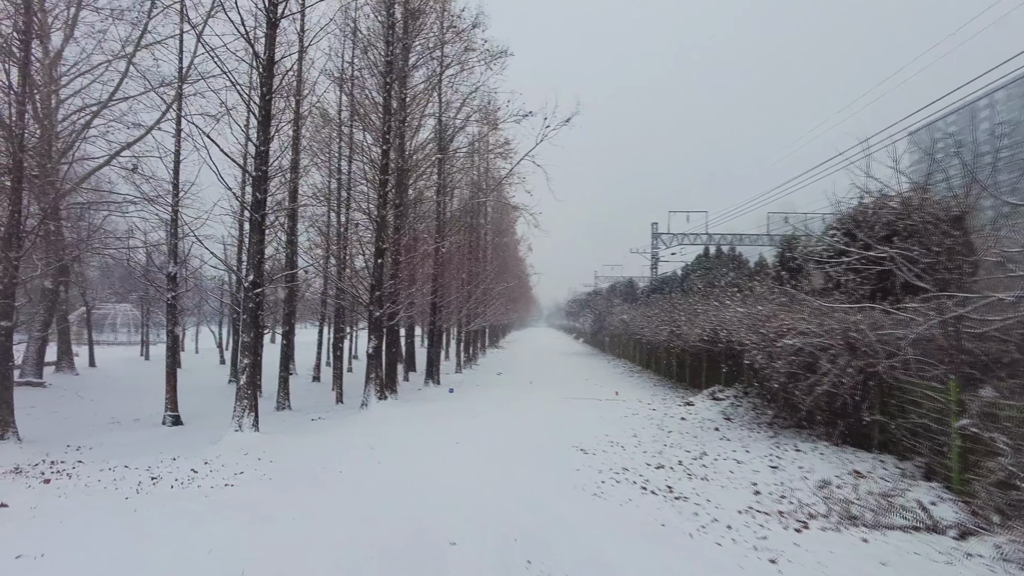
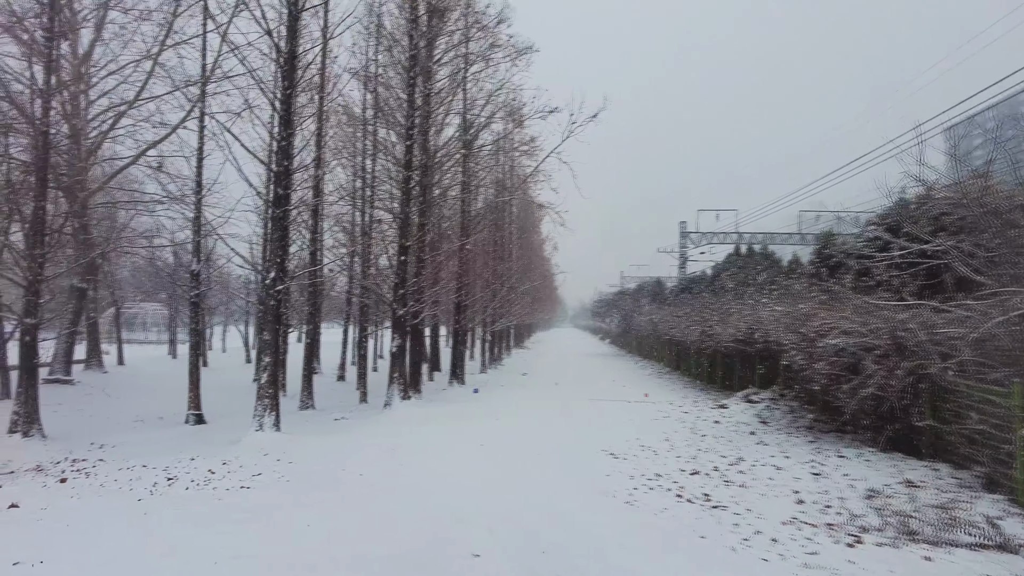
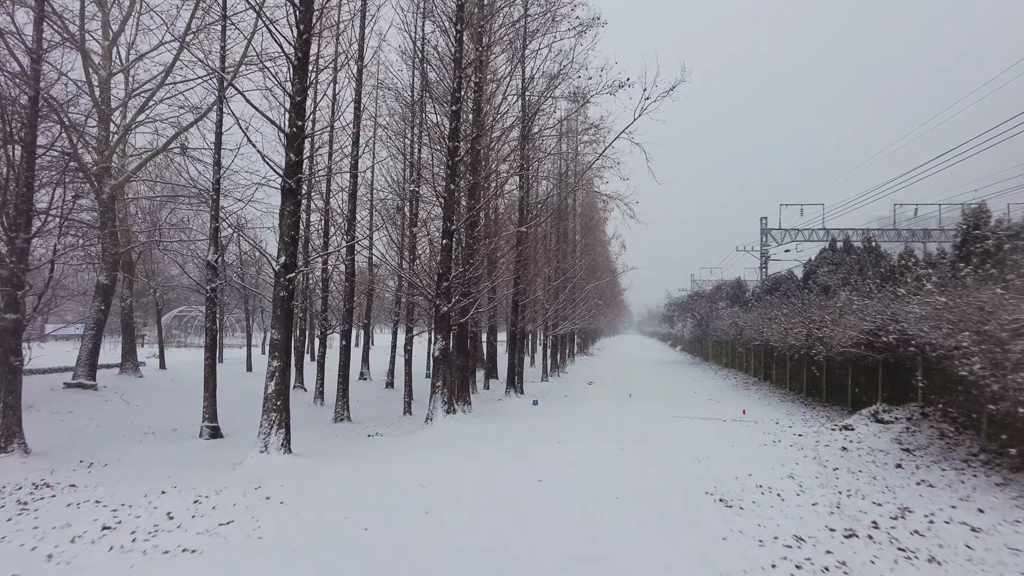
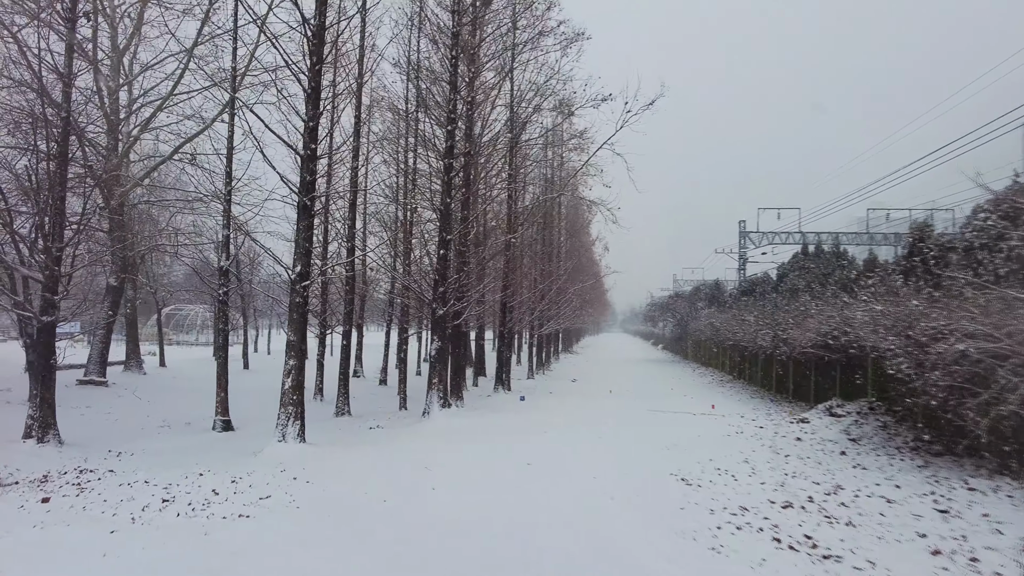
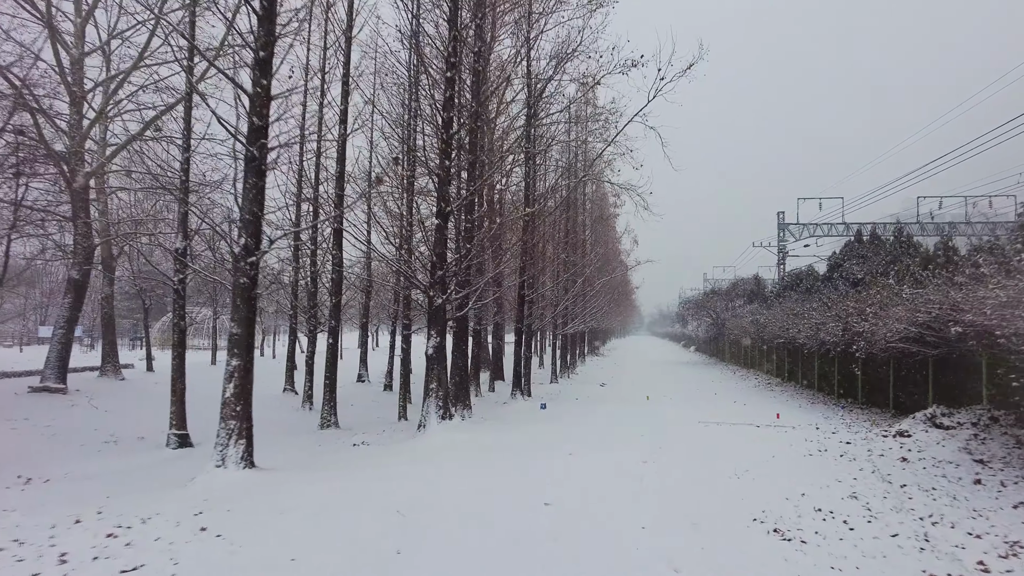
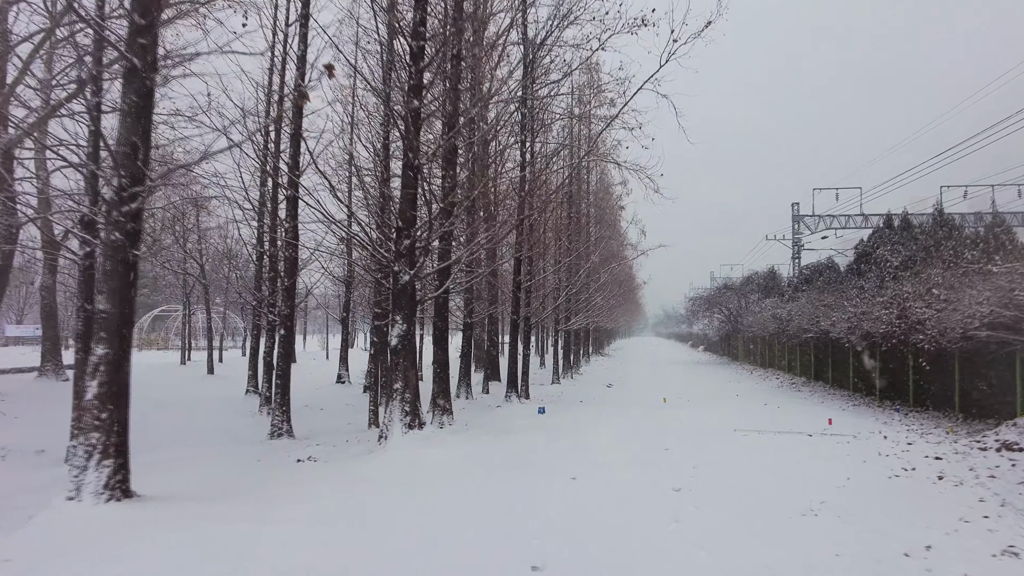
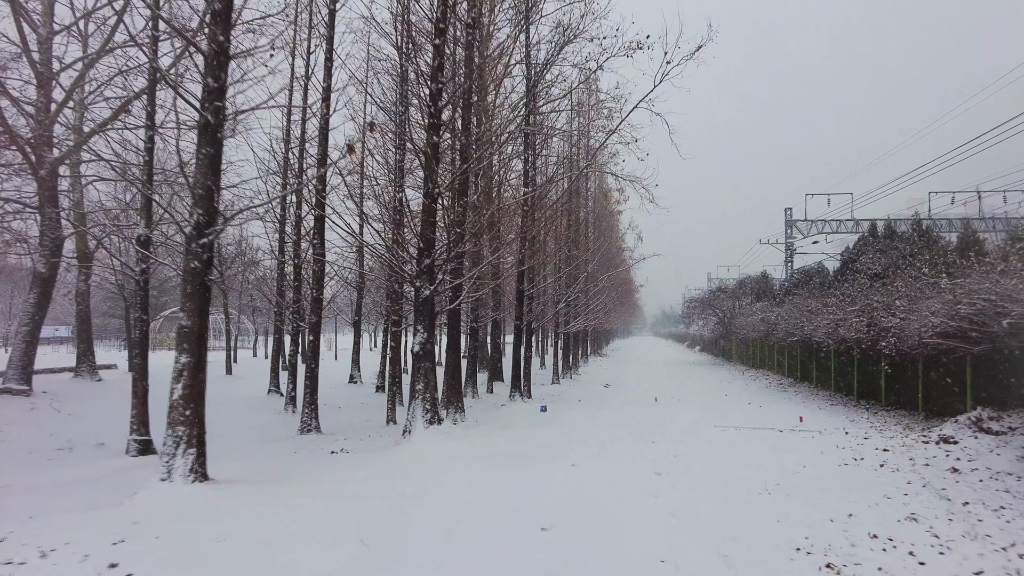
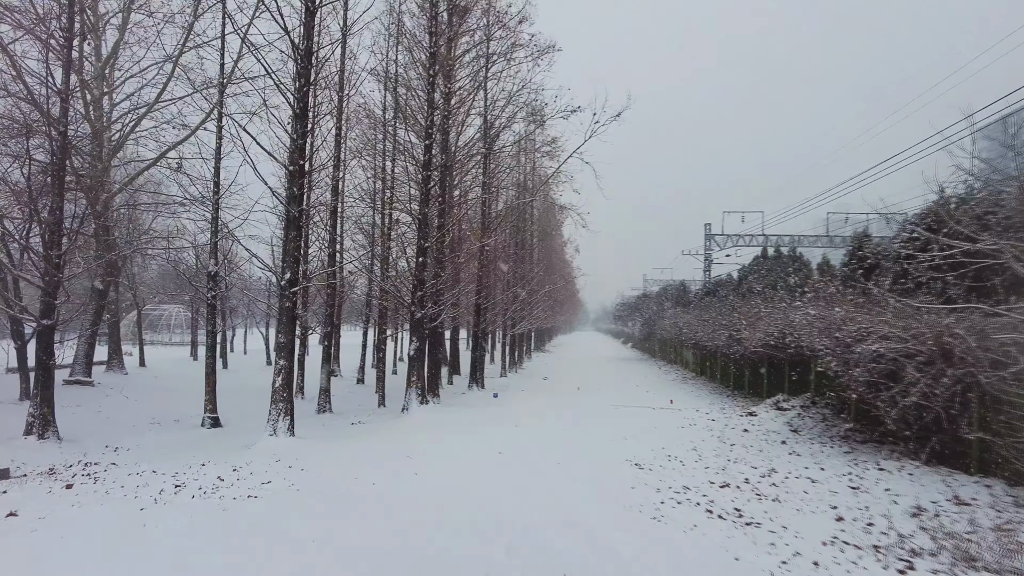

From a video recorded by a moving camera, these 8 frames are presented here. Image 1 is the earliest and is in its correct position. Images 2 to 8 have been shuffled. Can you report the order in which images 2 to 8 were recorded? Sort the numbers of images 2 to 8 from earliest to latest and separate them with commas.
2, 8, 4, 3, 5, 7, 6
